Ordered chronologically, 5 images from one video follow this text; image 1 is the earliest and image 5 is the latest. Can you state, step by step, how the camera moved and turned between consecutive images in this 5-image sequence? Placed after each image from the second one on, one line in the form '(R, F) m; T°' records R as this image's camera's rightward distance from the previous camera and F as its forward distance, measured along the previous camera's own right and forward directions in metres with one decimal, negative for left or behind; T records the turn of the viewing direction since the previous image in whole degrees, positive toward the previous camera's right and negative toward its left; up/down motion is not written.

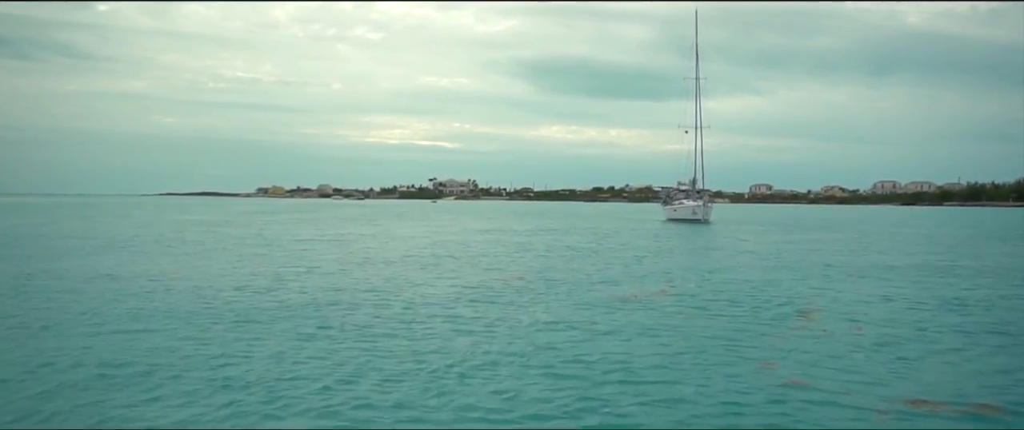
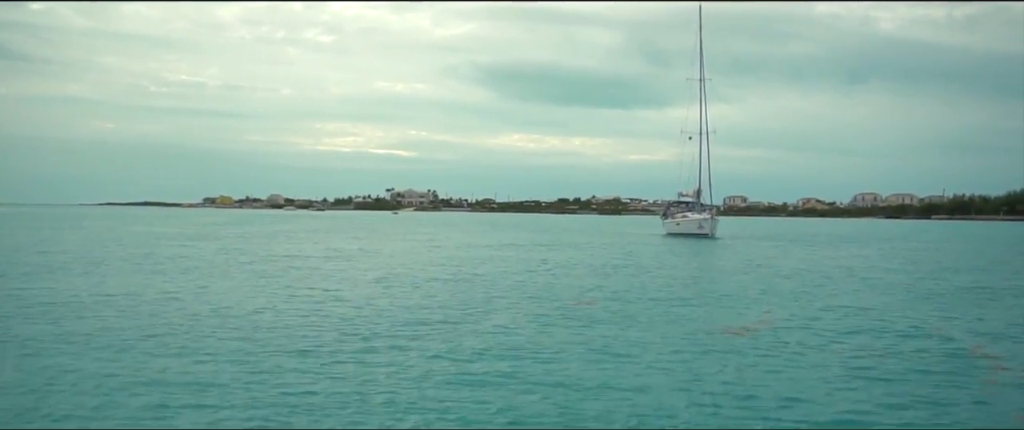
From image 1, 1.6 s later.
(-3.2, +5.5) m; +4°
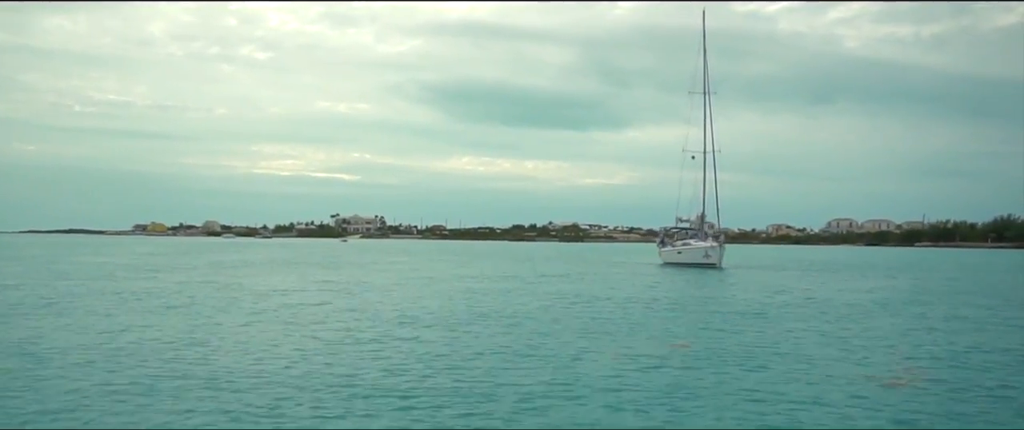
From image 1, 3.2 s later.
(-3.4, +6.2) m; +5°
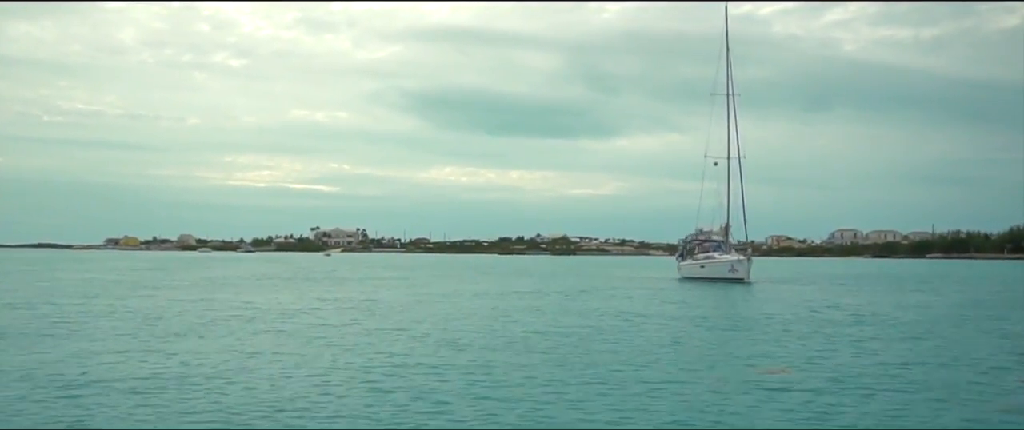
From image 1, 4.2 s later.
(-2.3, +3.9) m; +2°
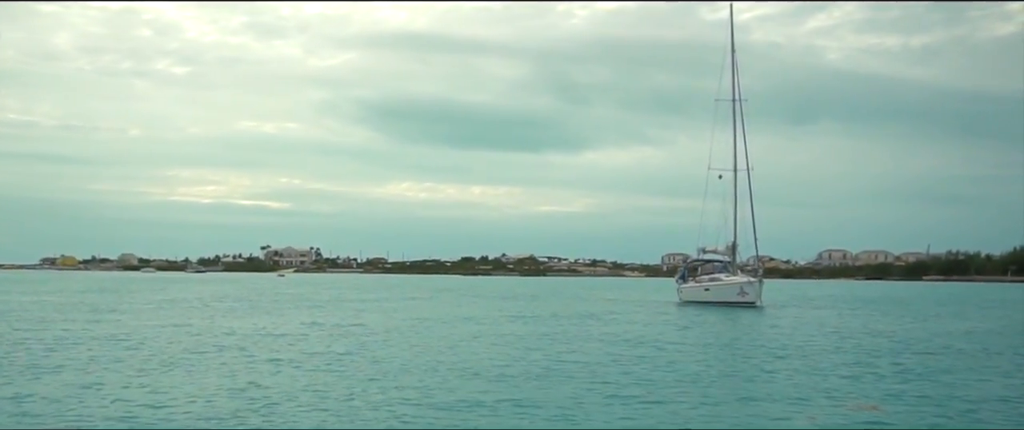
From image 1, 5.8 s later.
(-1.1, +6.7) m; +3°
